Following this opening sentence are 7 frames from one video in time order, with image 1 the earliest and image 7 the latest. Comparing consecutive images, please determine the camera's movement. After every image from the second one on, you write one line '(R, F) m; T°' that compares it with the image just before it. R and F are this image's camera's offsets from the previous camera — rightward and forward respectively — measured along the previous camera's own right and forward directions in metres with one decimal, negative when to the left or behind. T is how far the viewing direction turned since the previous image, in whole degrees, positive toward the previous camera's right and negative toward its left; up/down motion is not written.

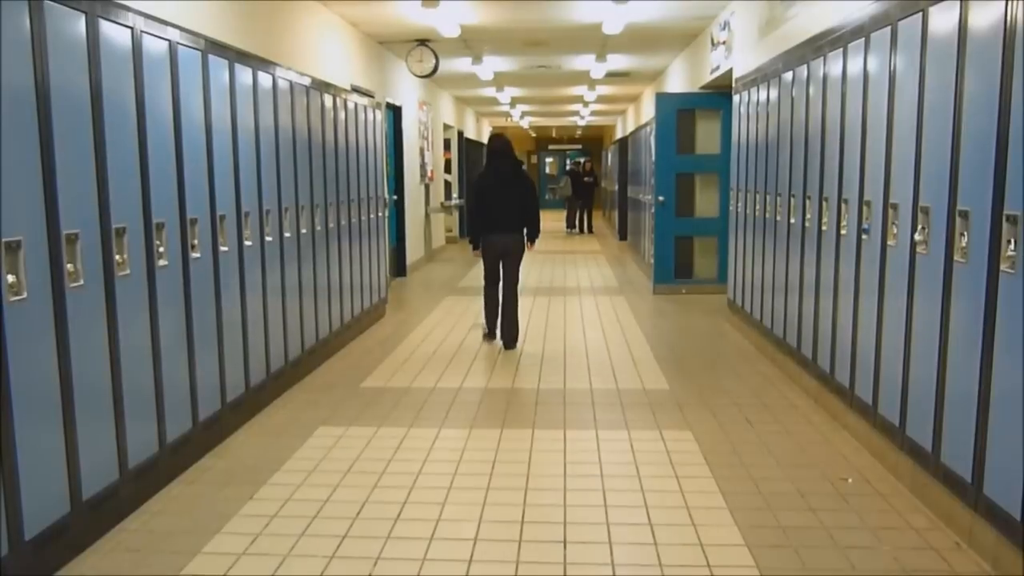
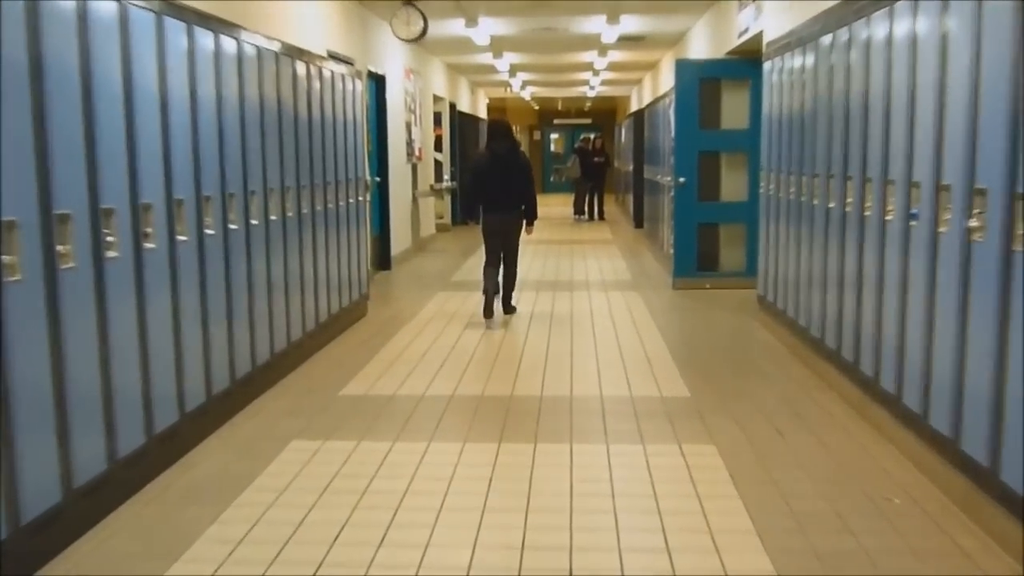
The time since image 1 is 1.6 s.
(+0.1, +0.9) m; -1°
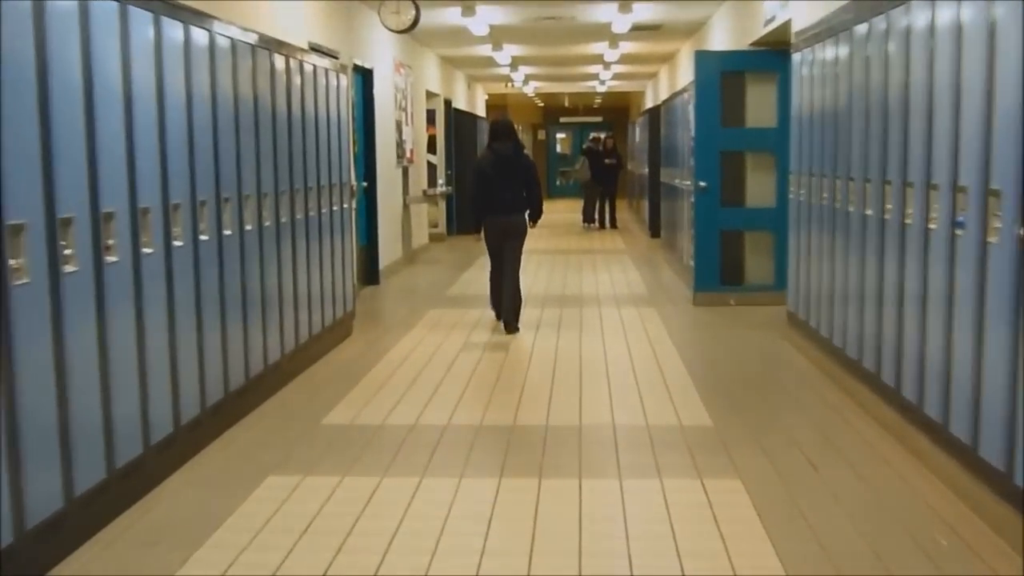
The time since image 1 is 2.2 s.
(+0.1, +0.7) m; -1°
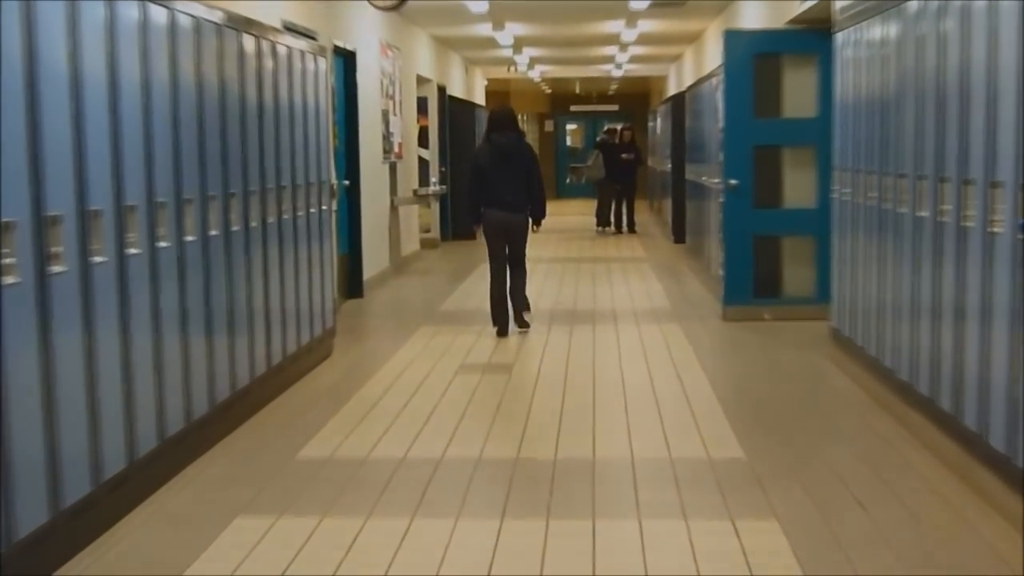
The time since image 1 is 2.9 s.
(0.0, +0.8) m; 0°
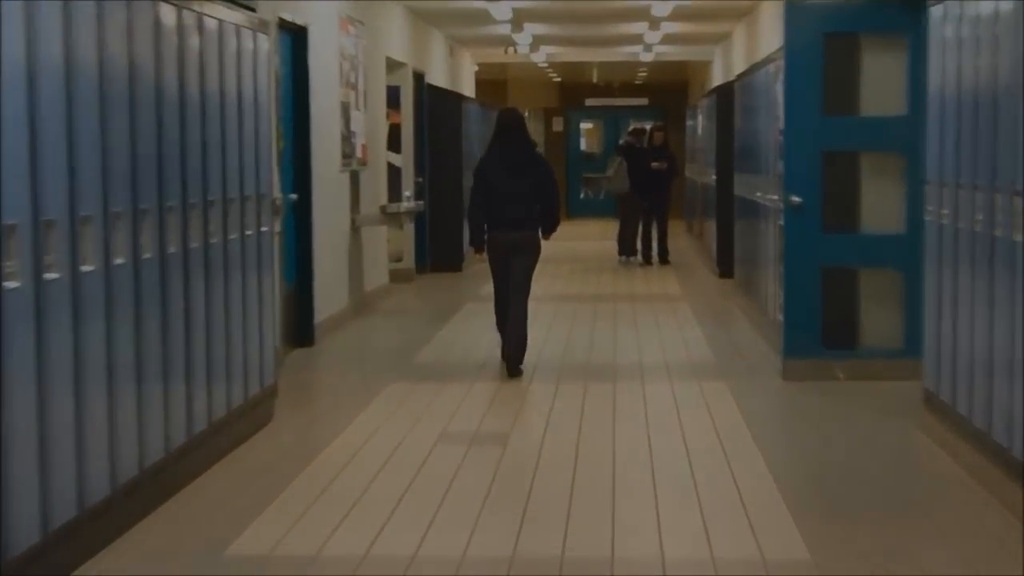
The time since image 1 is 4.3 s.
(0.0, +1.3) m; 0°
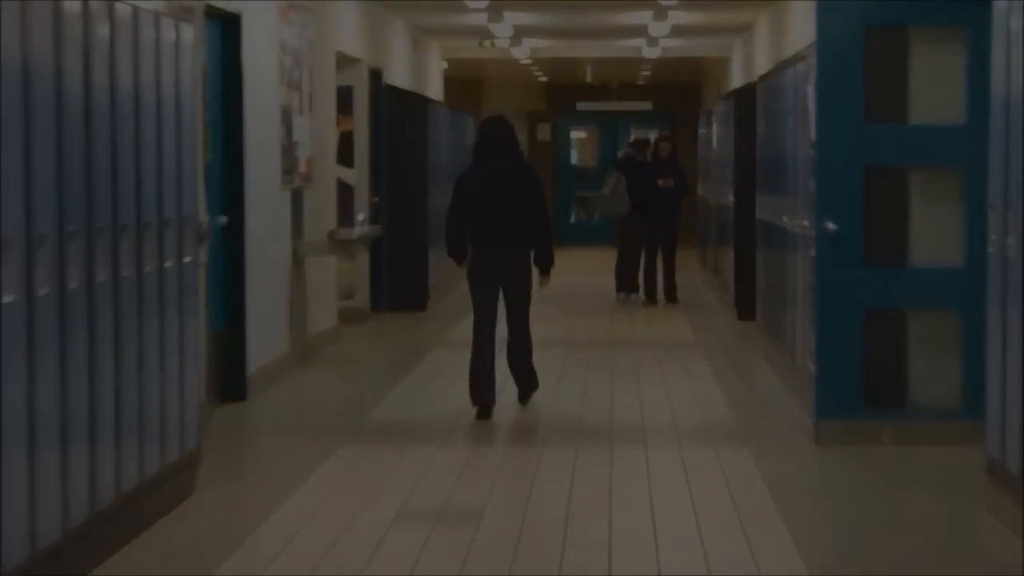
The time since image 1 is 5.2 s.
(0.0, +0.7) m; 0°
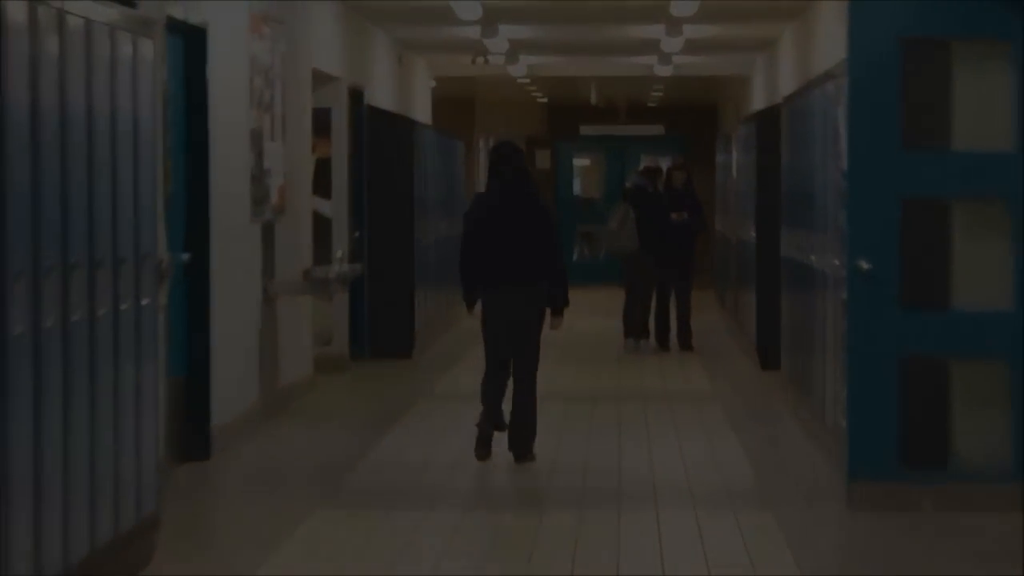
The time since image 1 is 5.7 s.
(0.0, +0.4) m; 0°
